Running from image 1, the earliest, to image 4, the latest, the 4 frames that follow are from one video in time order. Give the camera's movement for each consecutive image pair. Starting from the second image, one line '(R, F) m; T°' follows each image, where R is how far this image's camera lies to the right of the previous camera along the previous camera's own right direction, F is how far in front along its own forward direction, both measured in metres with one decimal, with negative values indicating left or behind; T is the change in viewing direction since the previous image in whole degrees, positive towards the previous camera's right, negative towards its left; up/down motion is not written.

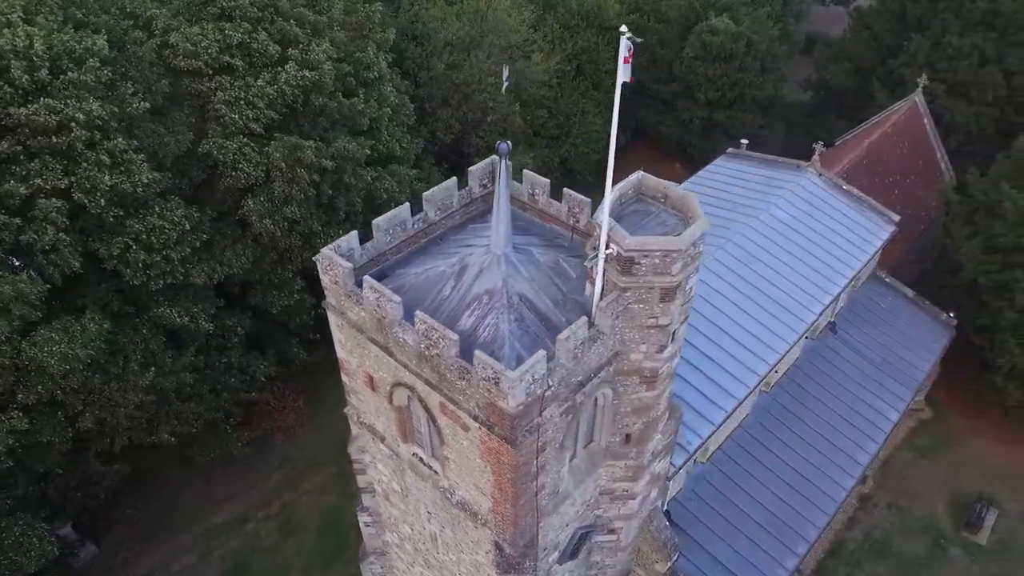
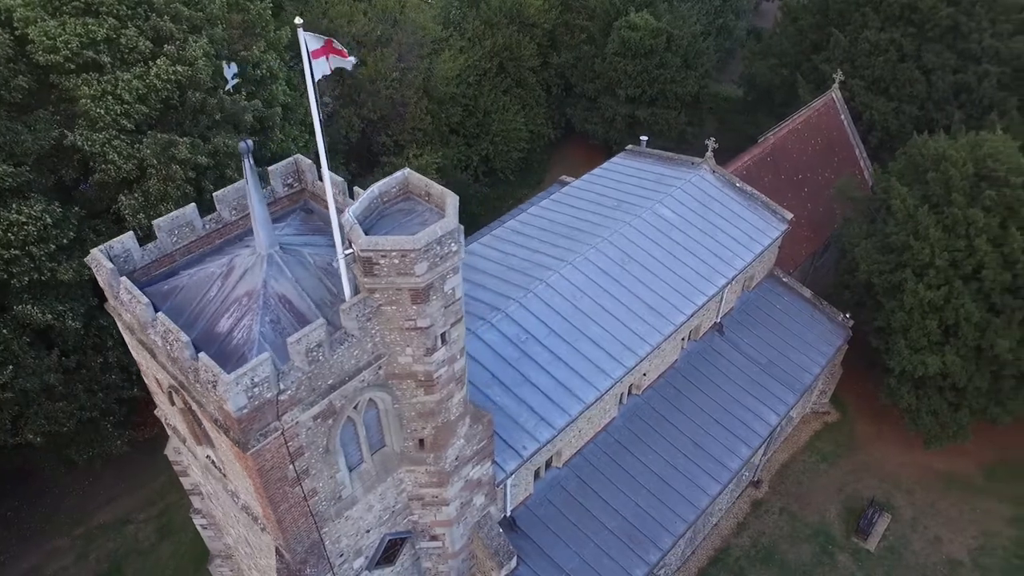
(+5.0, +0.5) m; -1°
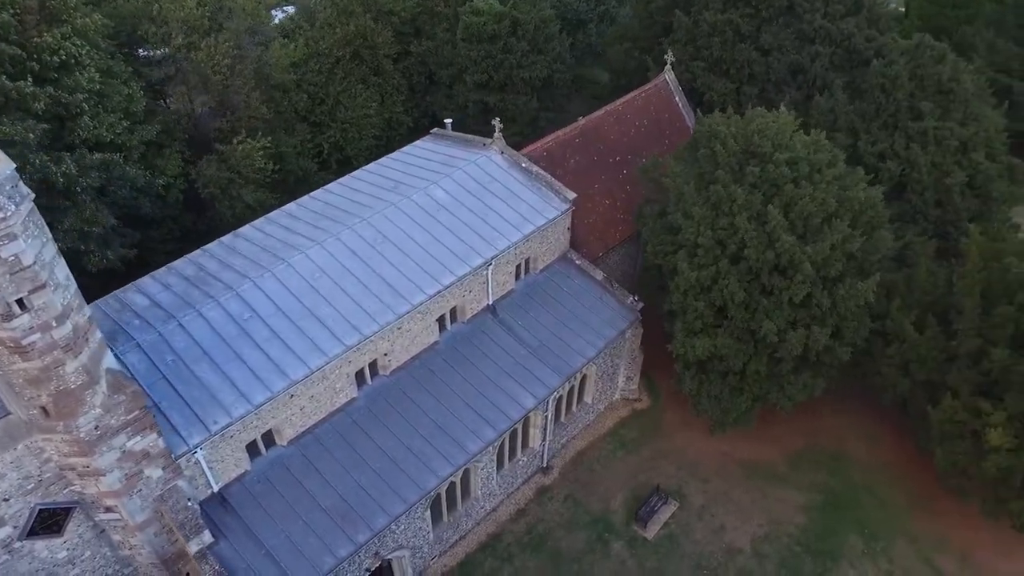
(+9.1, +0.3) m; -2°
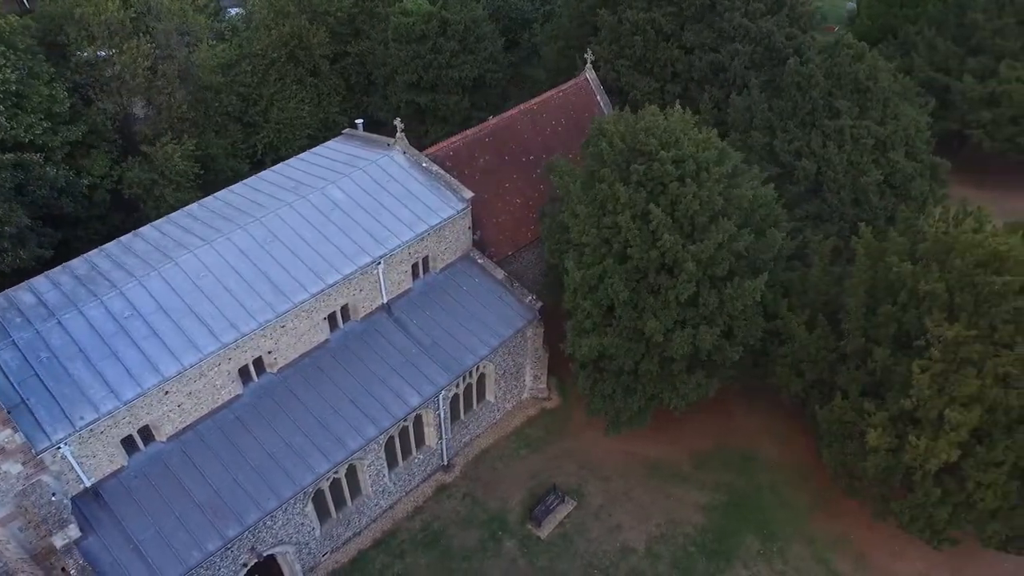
(+4.2, -0.1) m; -1°
